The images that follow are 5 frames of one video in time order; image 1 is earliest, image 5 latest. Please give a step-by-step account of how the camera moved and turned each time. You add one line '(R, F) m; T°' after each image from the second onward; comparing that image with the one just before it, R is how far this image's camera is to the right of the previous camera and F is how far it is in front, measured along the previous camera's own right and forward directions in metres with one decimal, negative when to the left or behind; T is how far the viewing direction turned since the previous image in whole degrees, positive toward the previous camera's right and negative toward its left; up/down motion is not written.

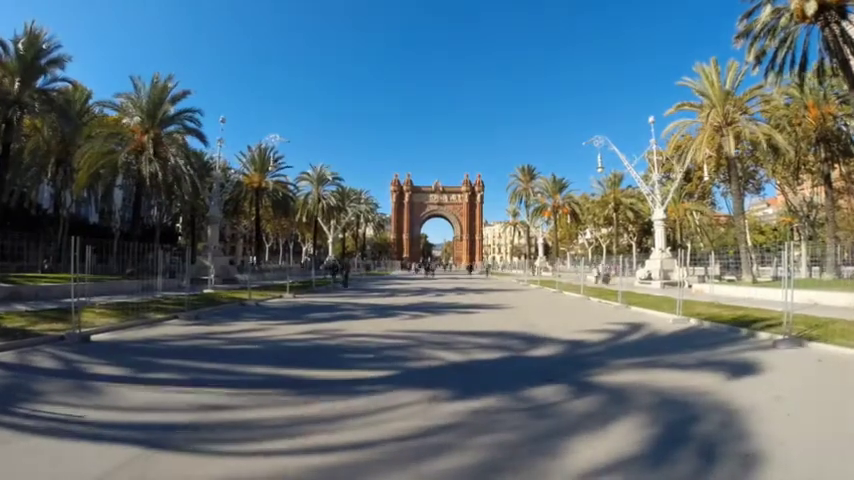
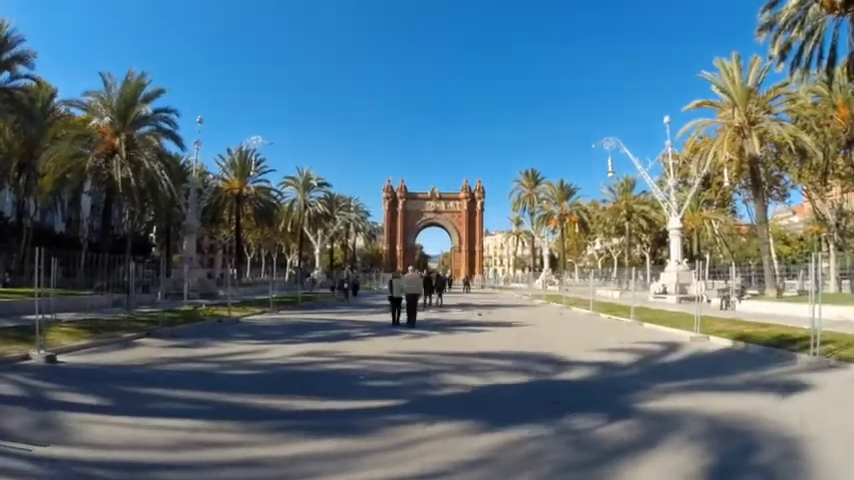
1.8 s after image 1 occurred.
(-0.2, +1.9) m; +1°
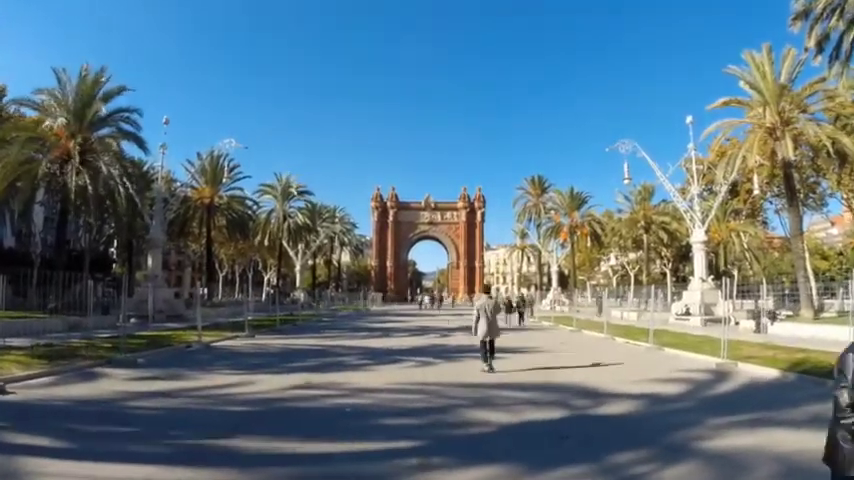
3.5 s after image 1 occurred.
(-0.2, +2.3) m; +1°
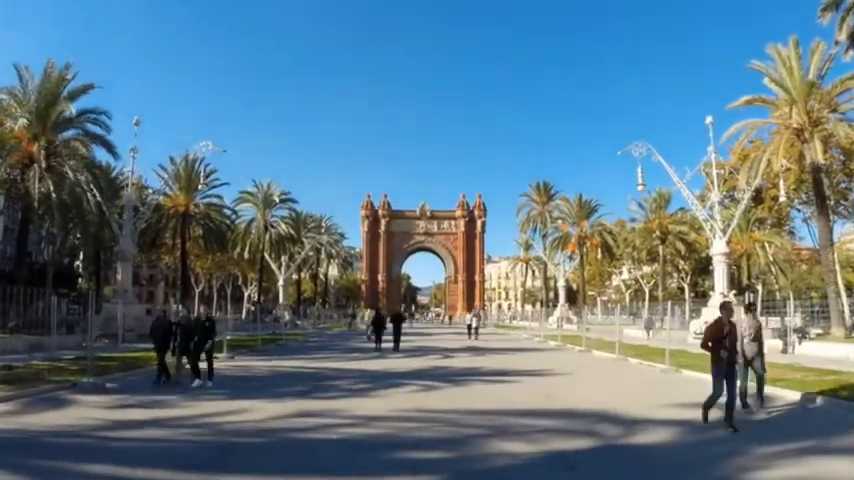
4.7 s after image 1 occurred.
(-0.1, +1.6) m; +1°
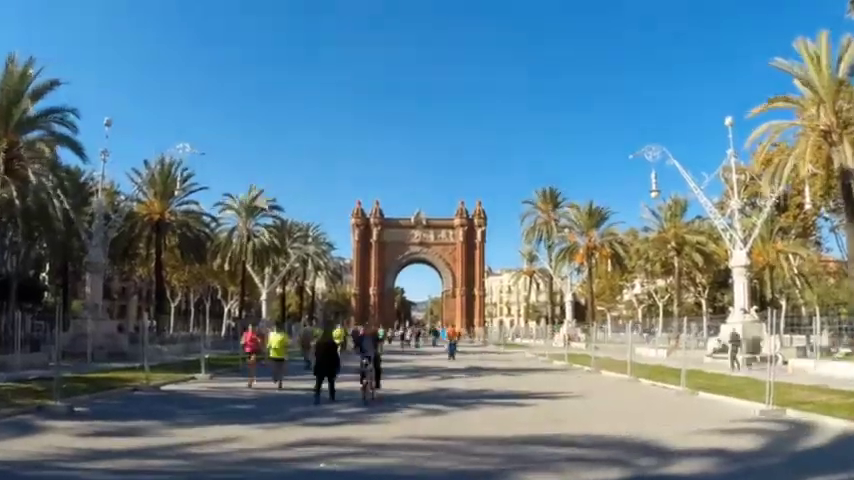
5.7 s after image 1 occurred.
(-0.1, +1.4) m; +1°
